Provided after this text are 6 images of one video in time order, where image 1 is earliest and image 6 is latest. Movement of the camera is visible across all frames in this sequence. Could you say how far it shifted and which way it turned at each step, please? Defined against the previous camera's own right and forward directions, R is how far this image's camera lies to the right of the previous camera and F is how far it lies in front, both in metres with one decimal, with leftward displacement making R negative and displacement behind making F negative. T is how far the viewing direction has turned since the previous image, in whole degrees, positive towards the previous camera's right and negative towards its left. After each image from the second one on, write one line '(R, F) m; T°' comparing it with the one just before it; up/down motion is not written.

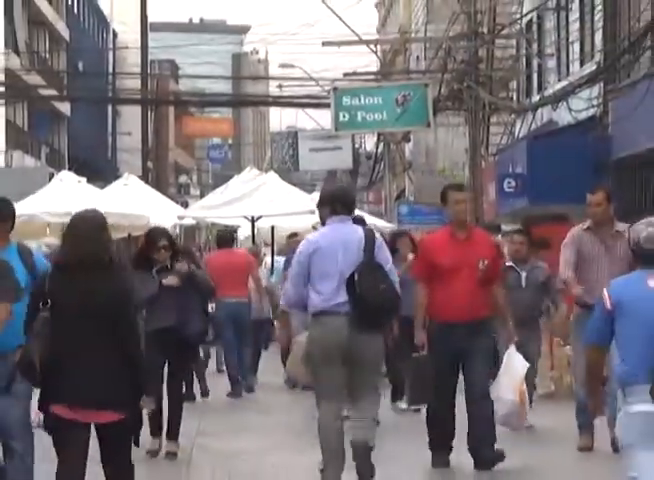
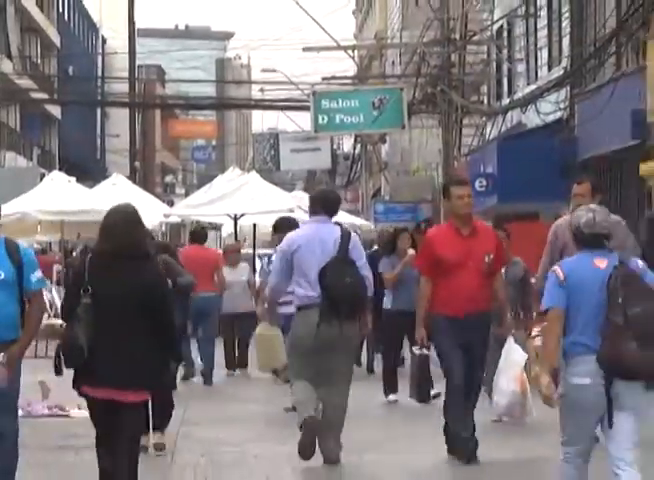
(-0.3, -0.7) m; +2°
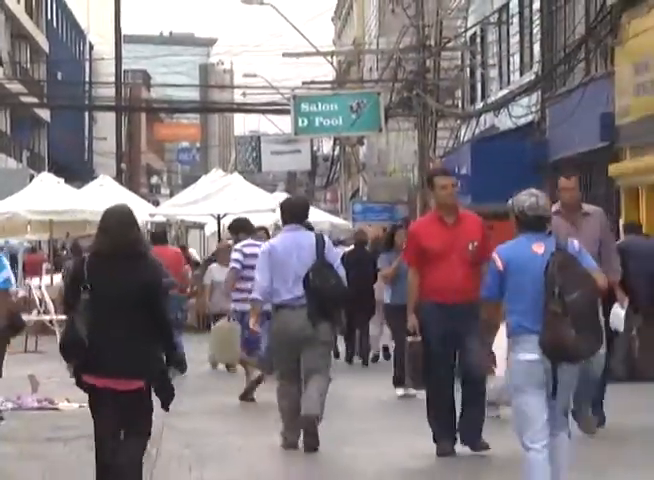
(+0.1, -0.6) m; +1°
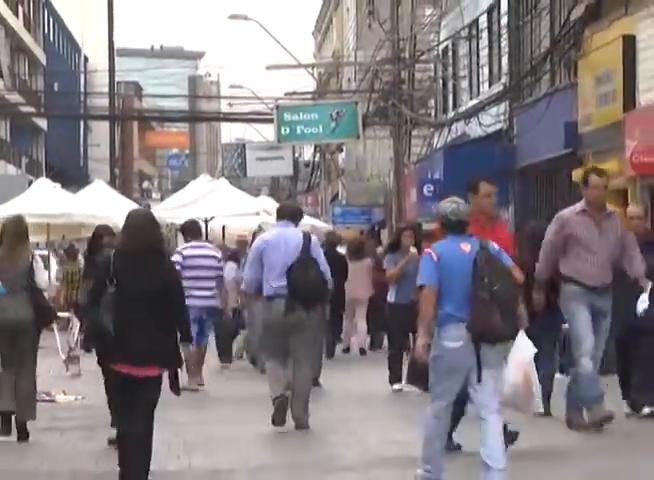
(-0.1, -1.0) m; +1°
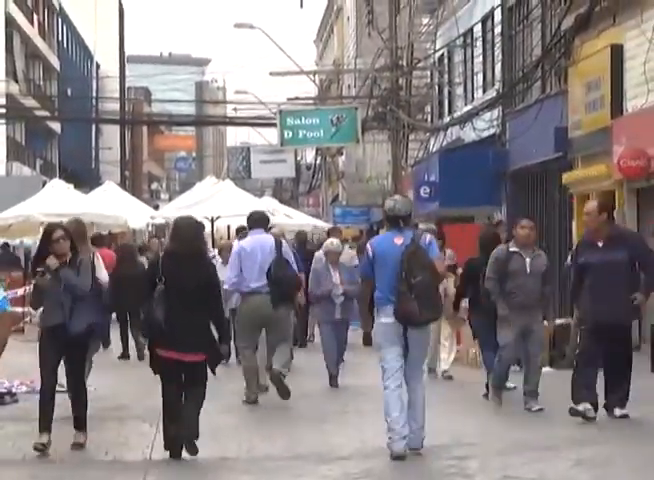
(-0.1, -0.8) m; 0°
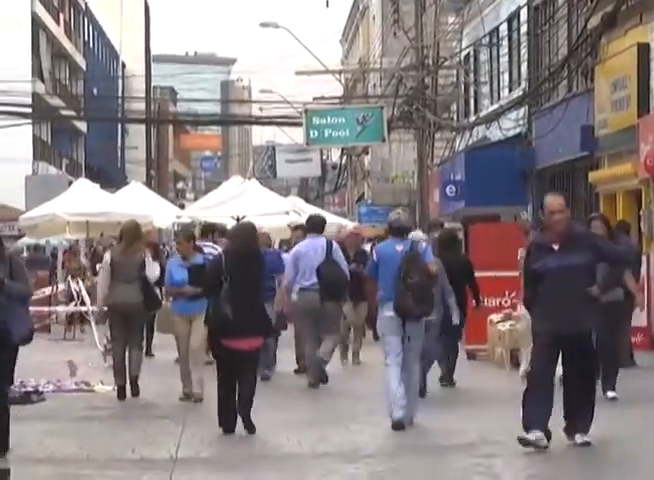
(0.0, 0.0) m; -1°
